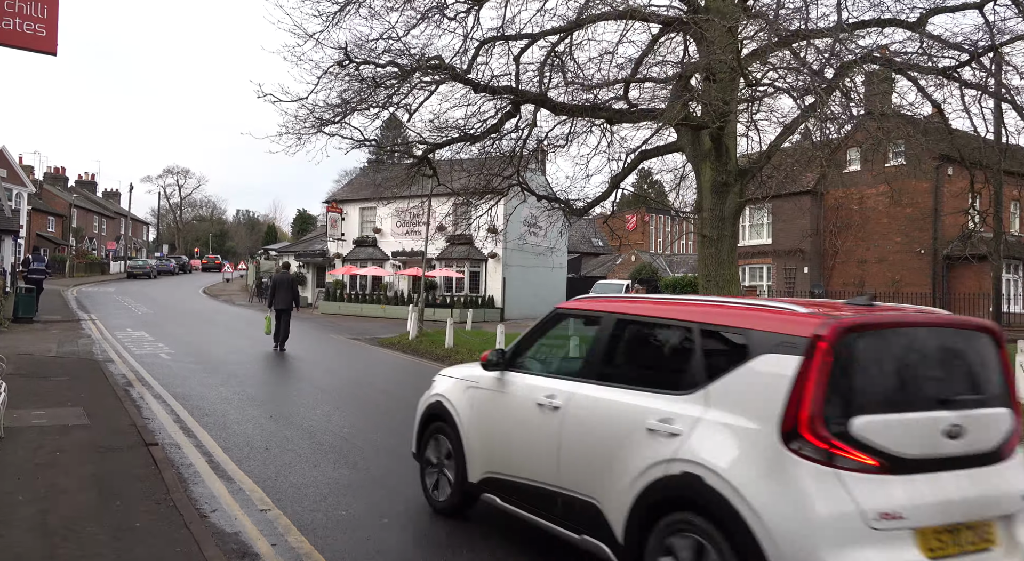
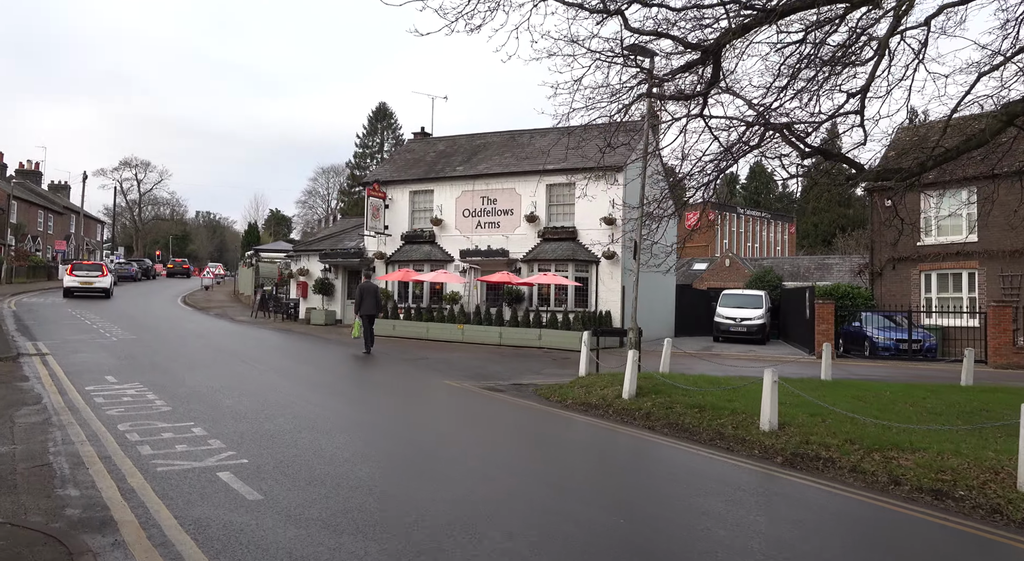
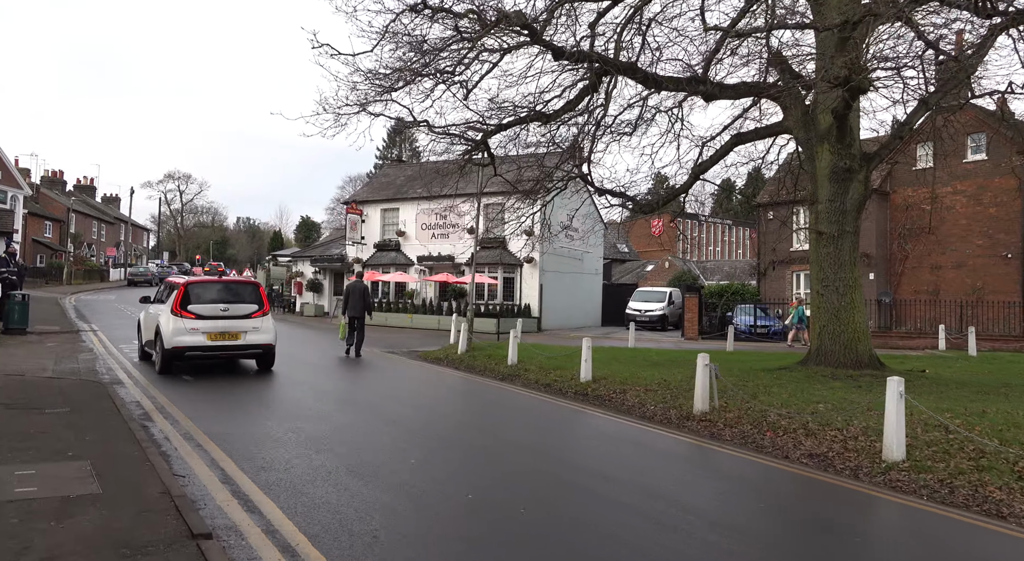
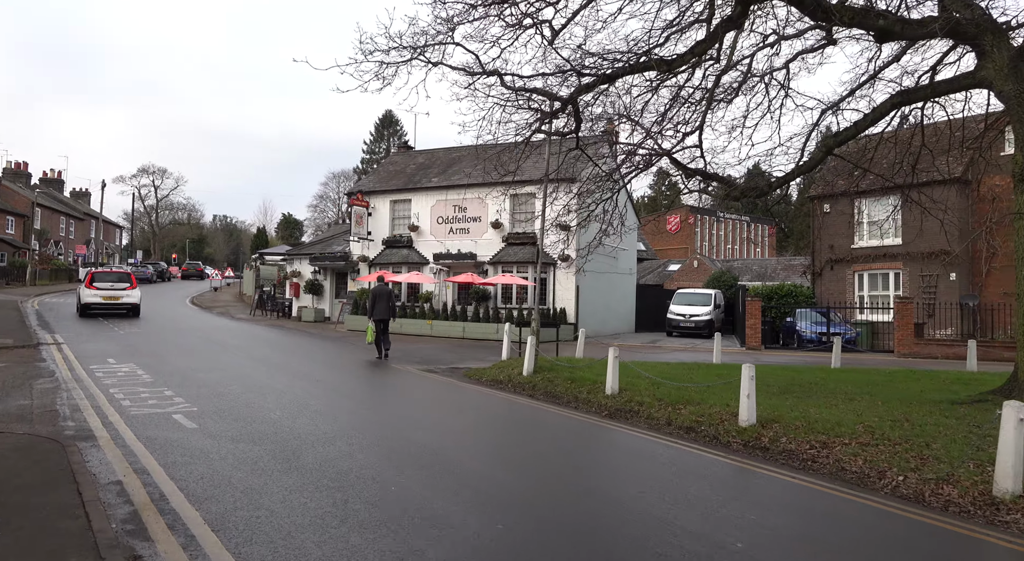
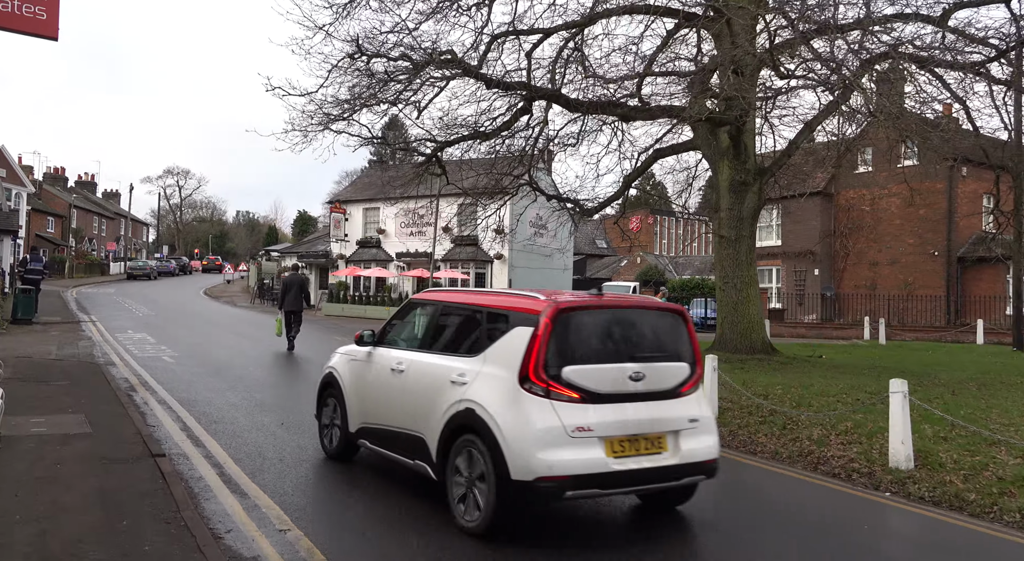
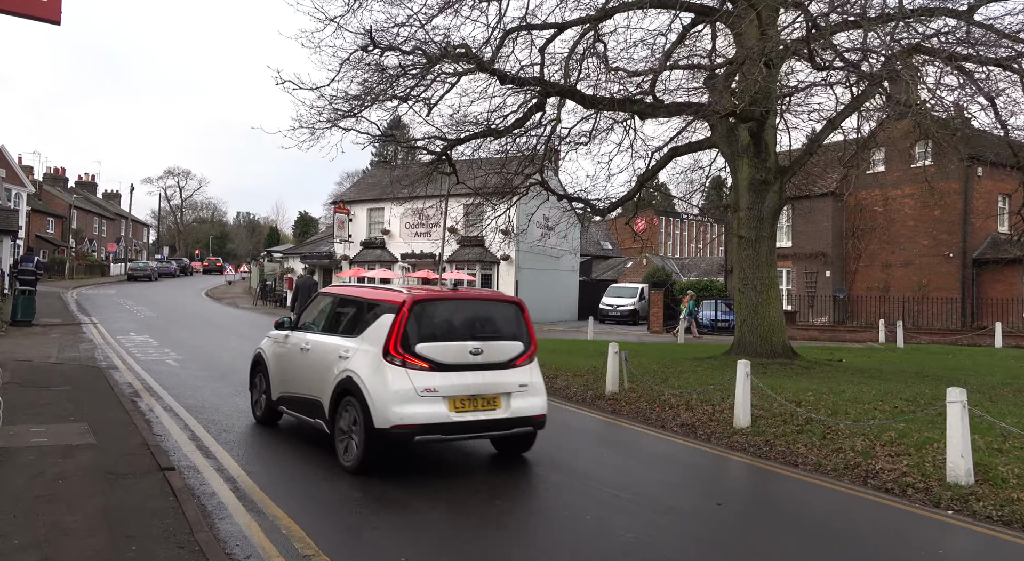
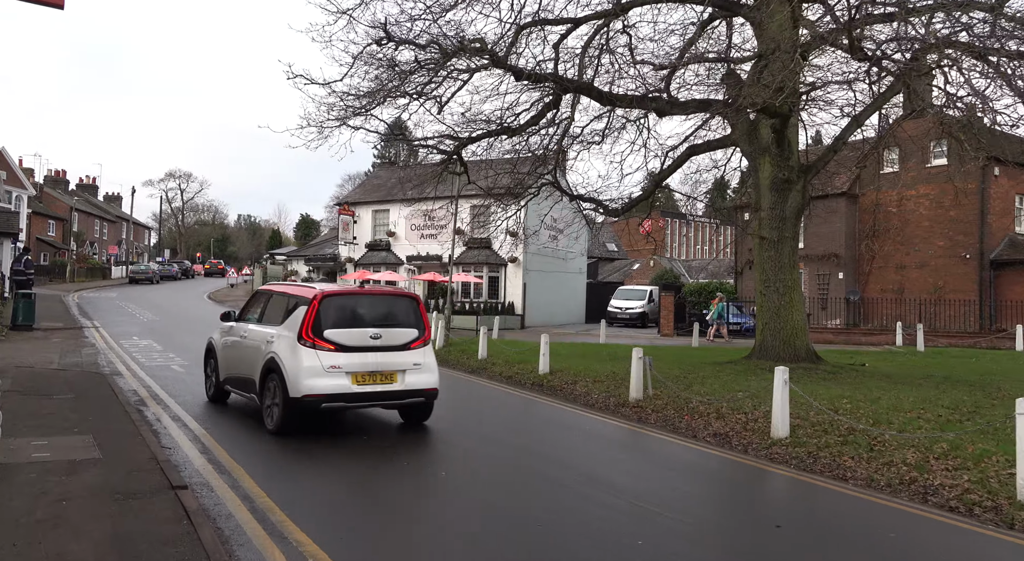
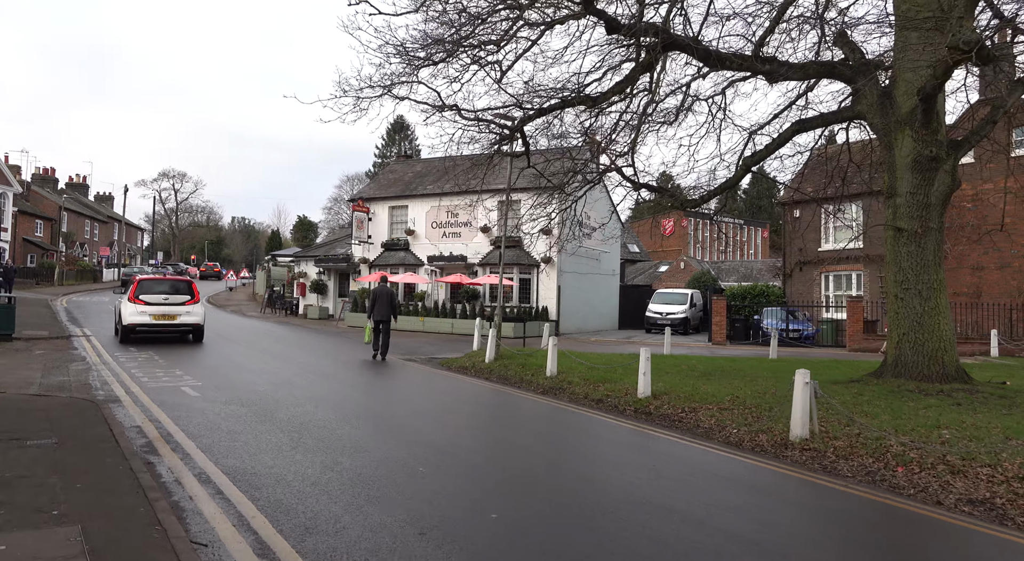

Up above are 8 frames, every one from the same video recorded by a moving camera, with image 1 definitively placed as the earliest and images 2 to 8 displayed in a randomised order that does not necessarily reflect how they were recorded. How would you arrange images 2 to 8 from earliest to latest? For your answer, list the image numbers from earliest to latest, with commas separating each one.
5, 6, 7, 3, 8, 4, 2
